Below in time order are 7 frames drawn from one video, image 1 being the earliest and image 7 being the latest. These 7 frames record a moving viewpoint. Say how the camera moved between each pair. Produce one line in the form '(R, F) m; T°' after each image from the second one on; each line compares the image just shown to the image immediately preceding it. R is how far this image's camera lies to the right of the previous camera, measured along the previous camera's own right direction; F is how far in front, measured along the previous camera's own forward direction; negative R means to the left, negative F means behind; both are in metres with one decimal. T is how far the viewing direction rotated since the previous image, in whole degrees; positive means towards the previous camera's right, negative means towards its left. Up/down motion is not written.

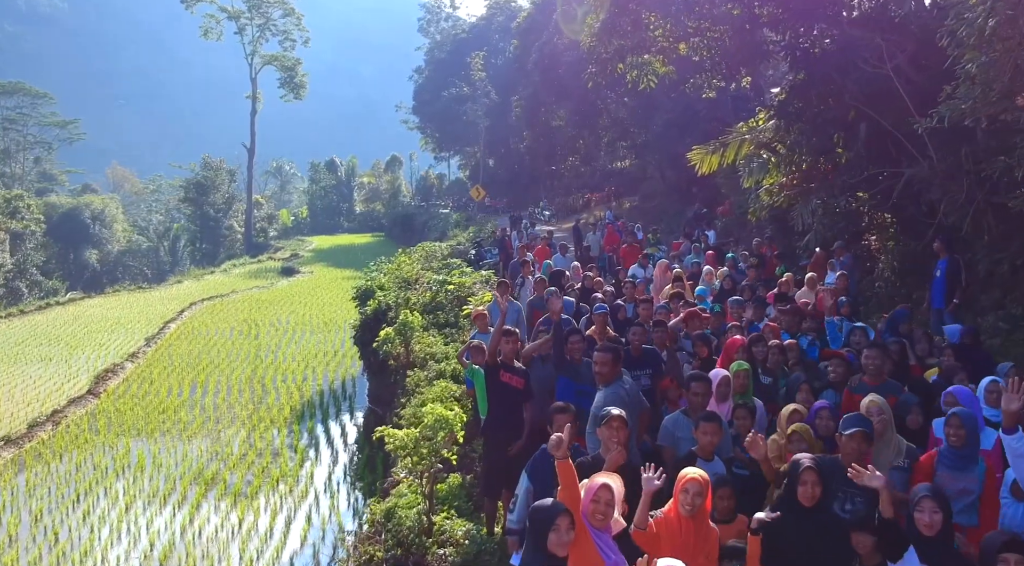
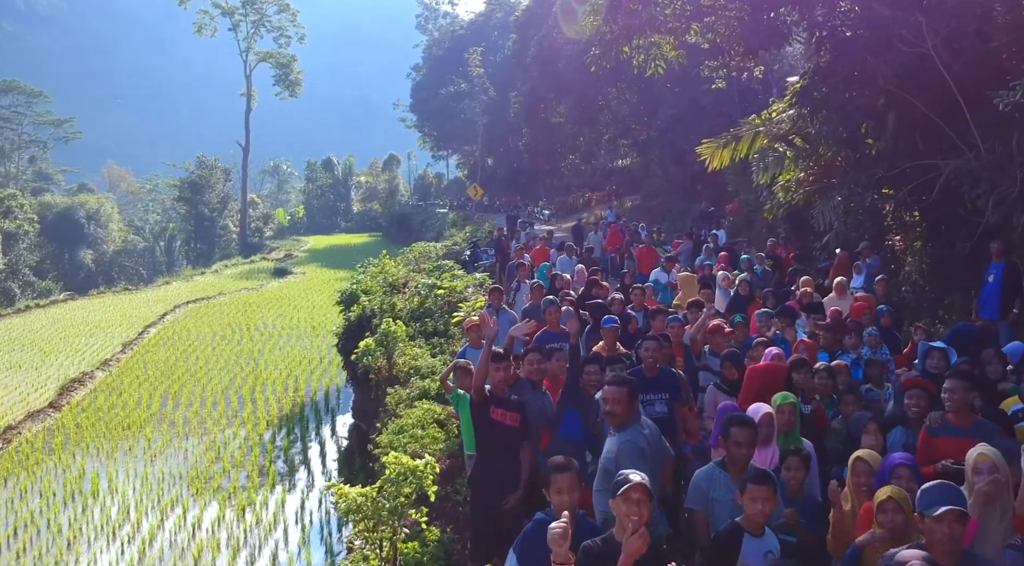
(+0.1, +1.3) m; 0°
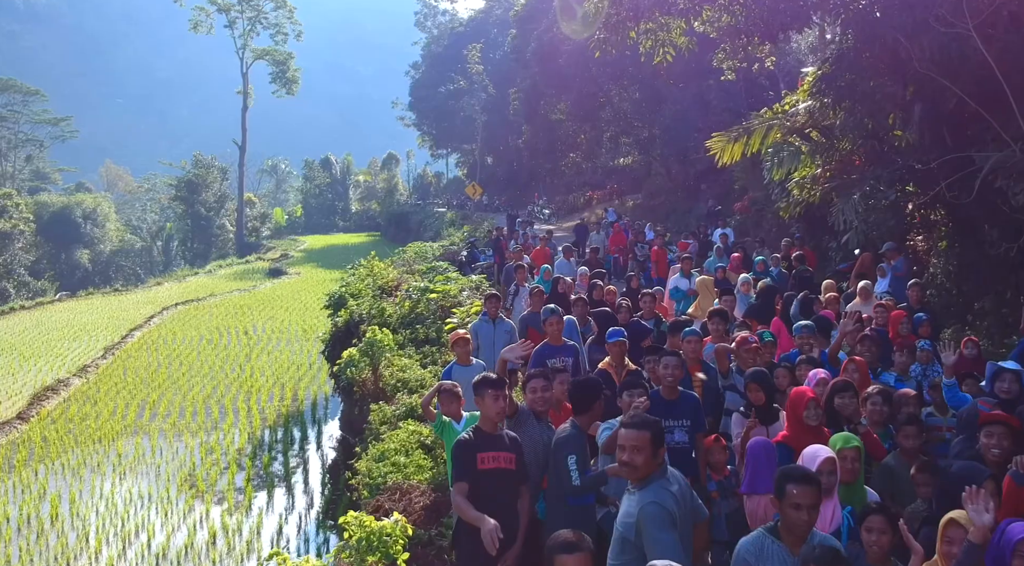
(0.0, +0.9) m; 0°
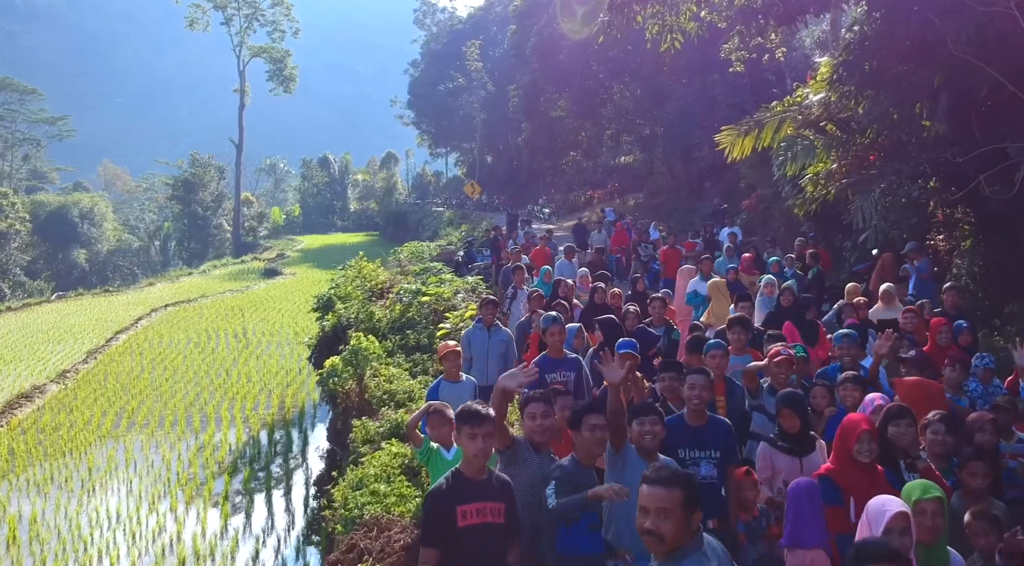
(0.0, +0.8) m; 0°
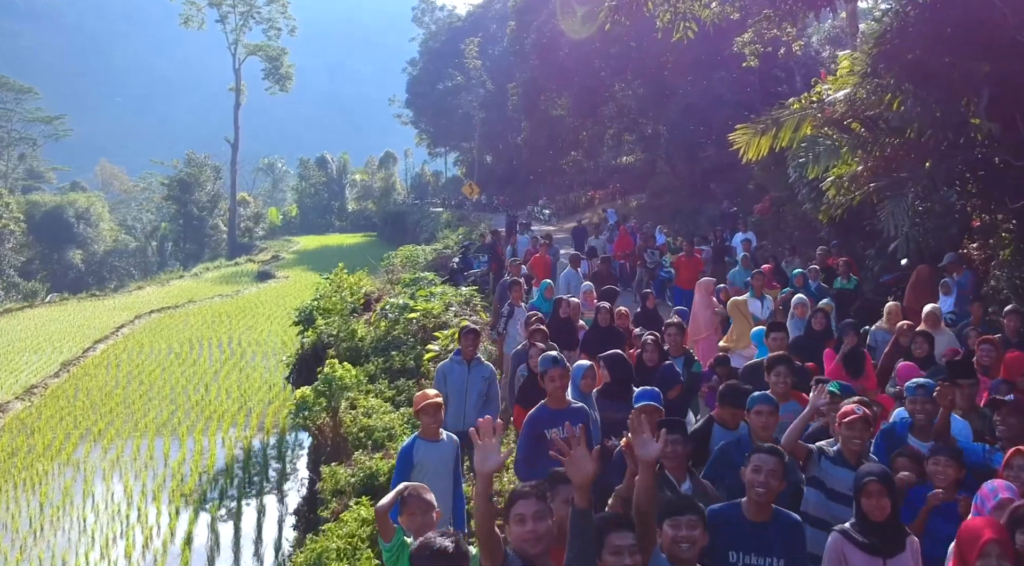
(0.0, +1.1) m; 0°
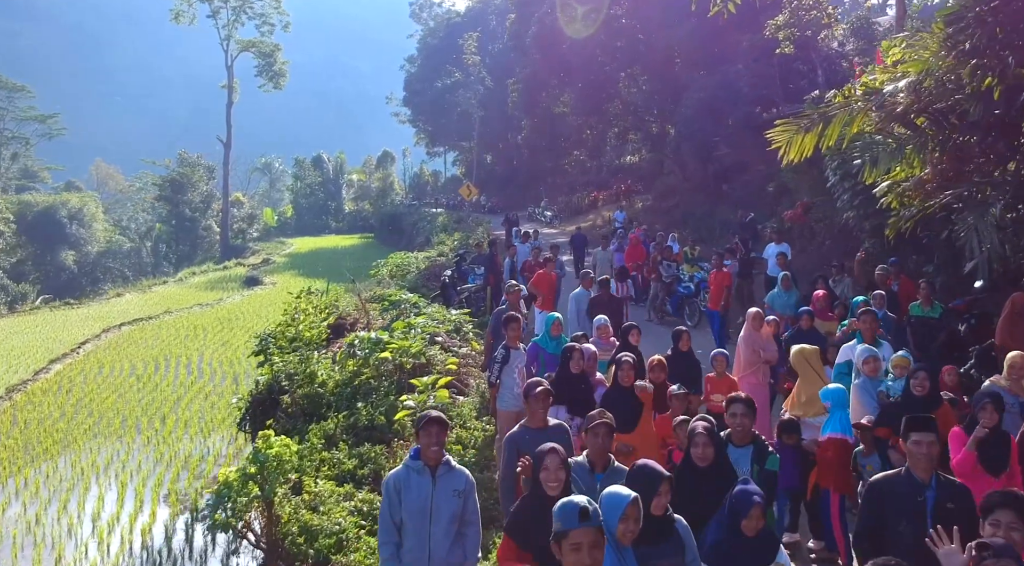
(0.0, +2.1) m; 0°
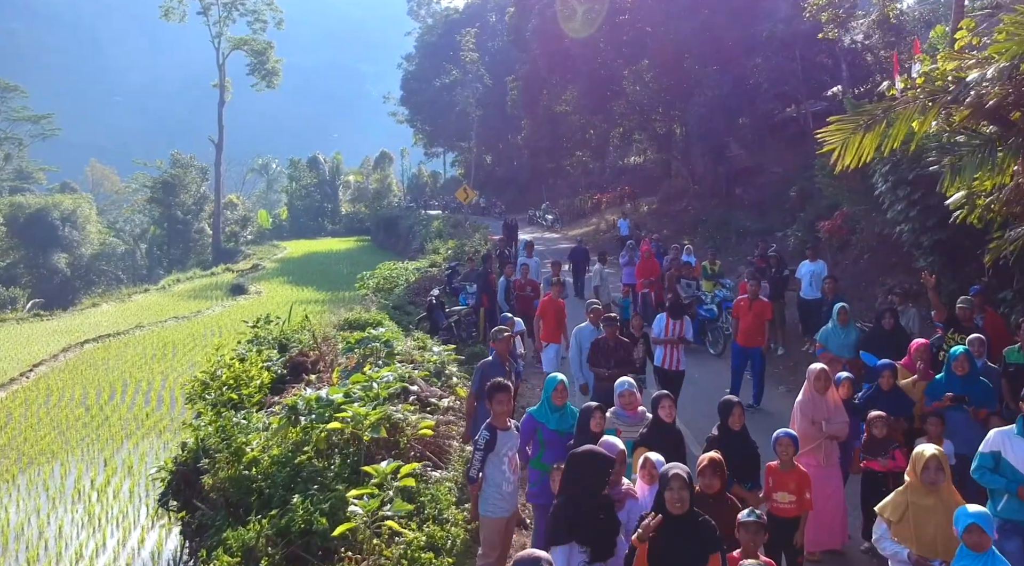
(+0.1, +2.1) m; 0°
